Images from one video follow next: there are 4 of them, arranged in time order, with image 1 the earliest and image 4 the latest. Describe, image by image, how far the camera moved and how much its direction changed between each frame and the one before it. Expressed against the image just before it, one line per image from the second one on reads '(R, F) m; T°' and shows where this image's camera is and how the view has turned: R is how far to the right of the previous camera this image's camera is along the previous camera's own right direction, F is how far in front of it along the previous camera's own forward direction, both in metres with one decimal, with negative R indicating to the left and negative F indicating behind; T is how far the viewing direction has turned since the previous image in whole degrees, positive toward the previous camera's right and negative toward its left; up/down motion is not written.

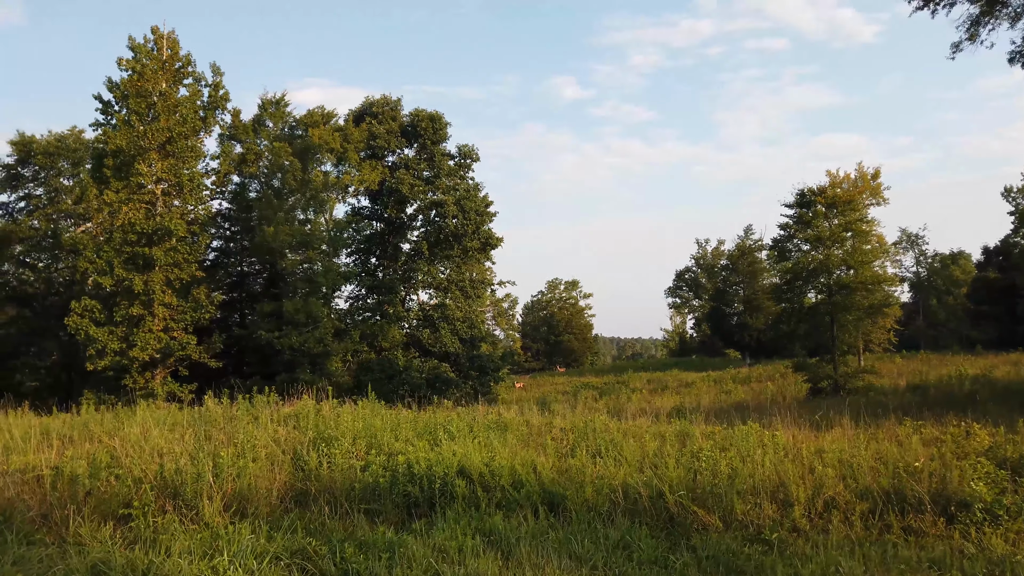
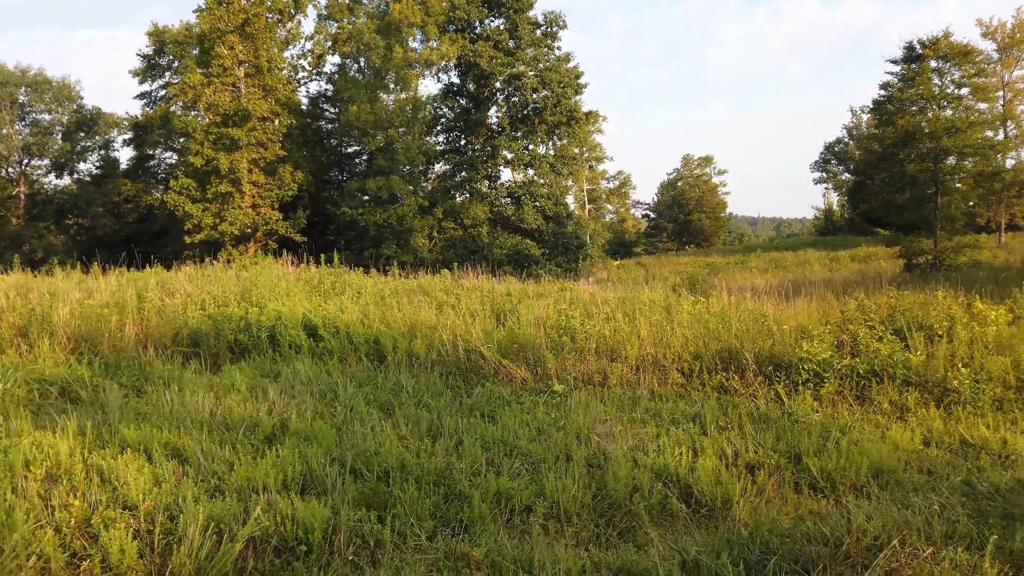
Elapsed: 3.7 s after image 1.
(+2.1, +0.2) m; -11°
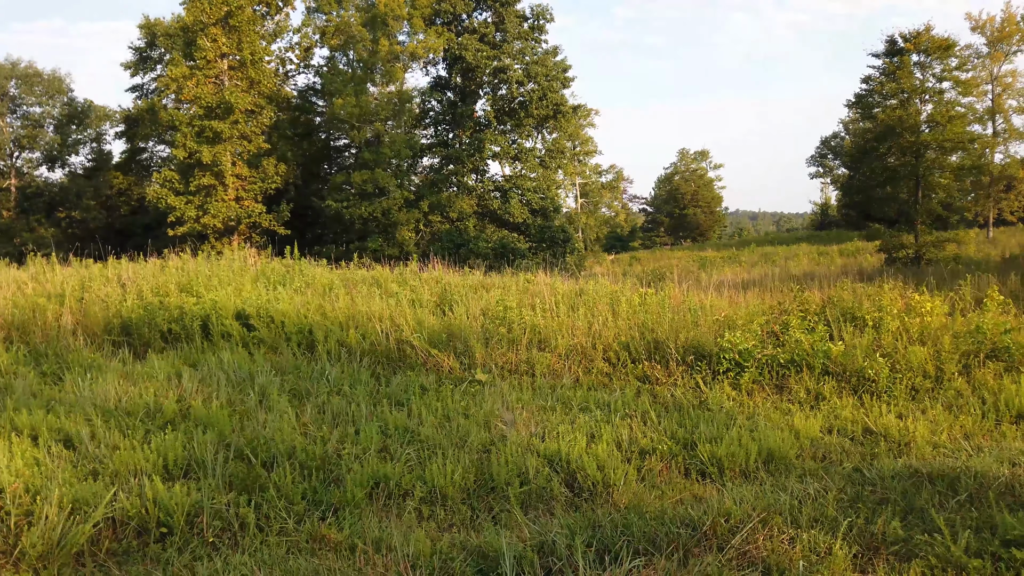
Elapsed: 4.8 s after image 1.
(+0.5, 0.0) m; 0°
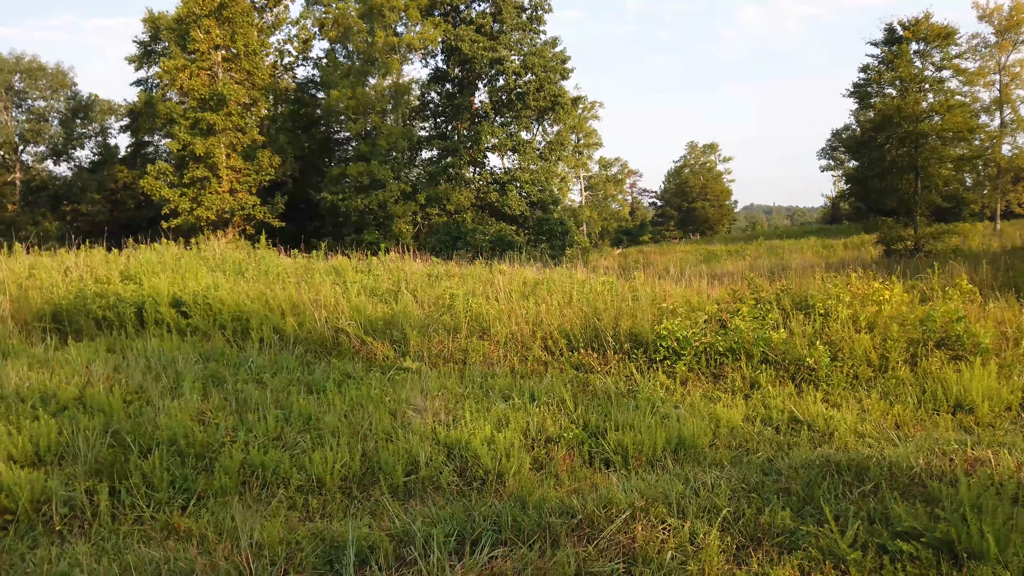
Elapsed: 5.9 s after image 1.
(+0.5, +0.1) m; -1°
